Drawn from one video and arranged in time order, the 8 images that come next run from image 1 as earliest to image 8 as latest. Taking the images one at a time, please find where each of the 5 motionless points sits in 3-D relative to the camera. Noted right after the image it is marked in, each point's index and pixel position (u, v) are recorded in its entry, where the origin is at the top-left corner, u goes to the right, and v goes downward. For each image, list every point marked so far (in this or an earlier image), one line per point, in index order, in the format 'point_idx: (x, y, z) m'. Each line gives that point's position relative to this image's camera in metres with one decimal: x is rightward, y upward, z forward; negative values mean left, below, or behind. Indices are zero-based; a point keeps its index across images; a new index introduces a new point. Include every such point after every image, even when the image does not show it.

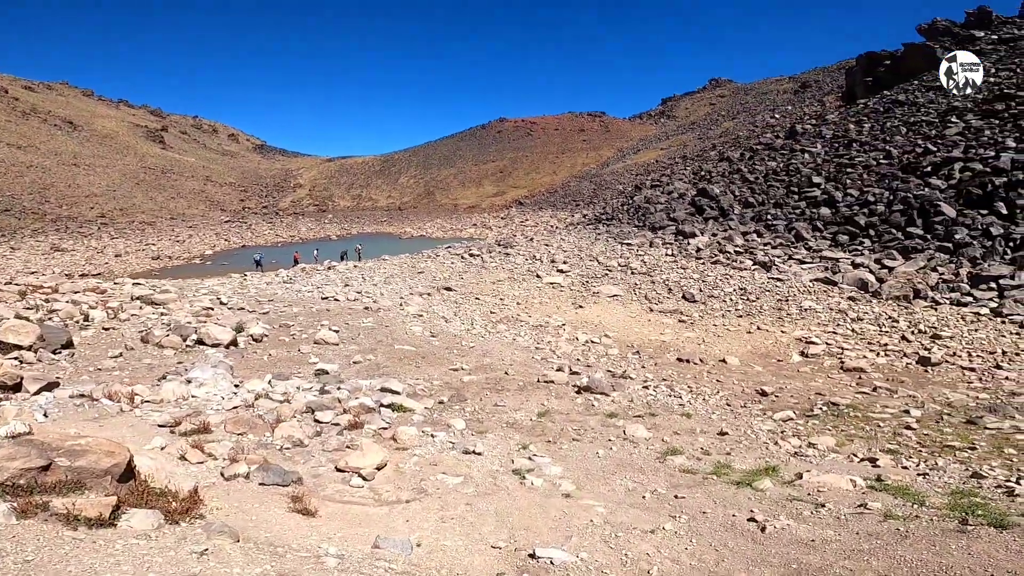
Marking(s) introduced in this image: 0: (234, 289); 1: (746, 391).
0: (-8.4, -0.1, +16.7) m
1: (+3.8, -1.7, +9.0) m
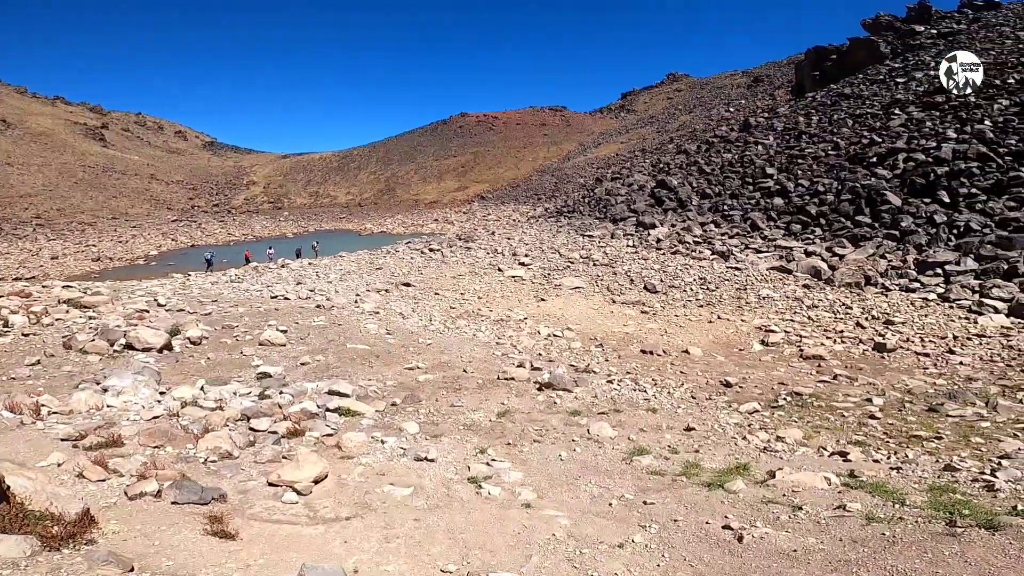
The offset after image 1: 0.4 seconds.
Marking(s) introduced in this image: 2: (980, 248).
0: (-9.5, -0.1, +15.7) m
1: (+3.2, -1.5, +8.8) m
2: (+12.7, +1.1, +14.9) m
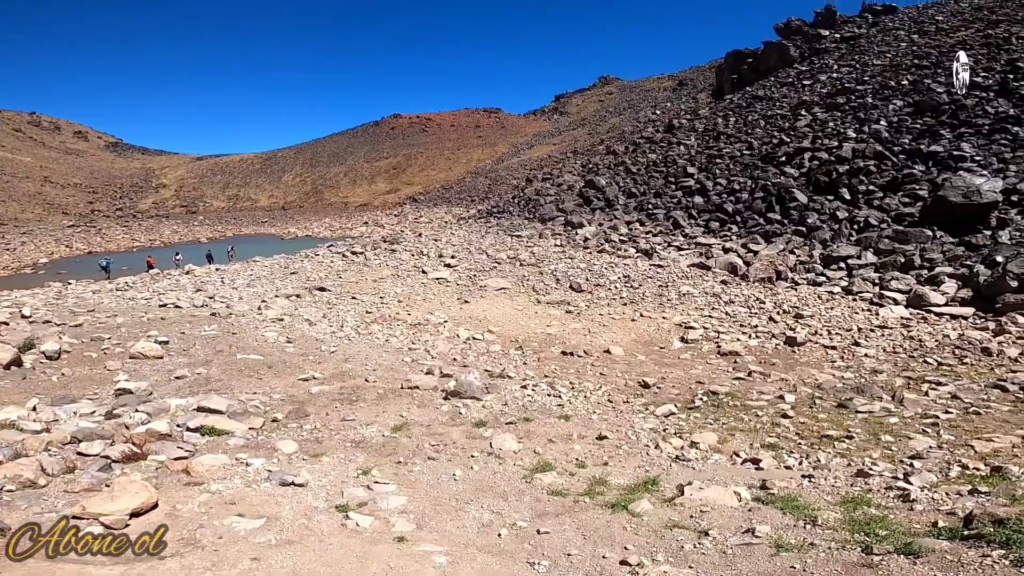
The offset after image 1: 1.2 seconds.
0: (-11.6, -0.3, +13.8) m
1: (+1.8, -1.5, +8.5) m
2: (+10.5, +1.3, +15.6) m
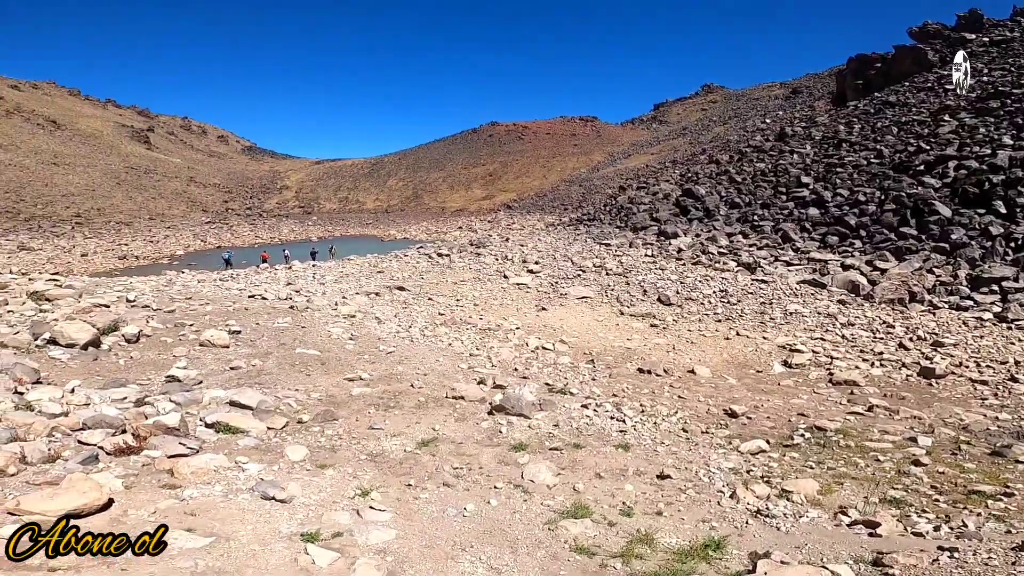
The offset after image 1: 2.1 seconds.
0: (-9.6, 0.0, +14.9) m
1: (+2.6, -1.6, +7.3) m
2: (+12.5, +0.6, +12.9) m
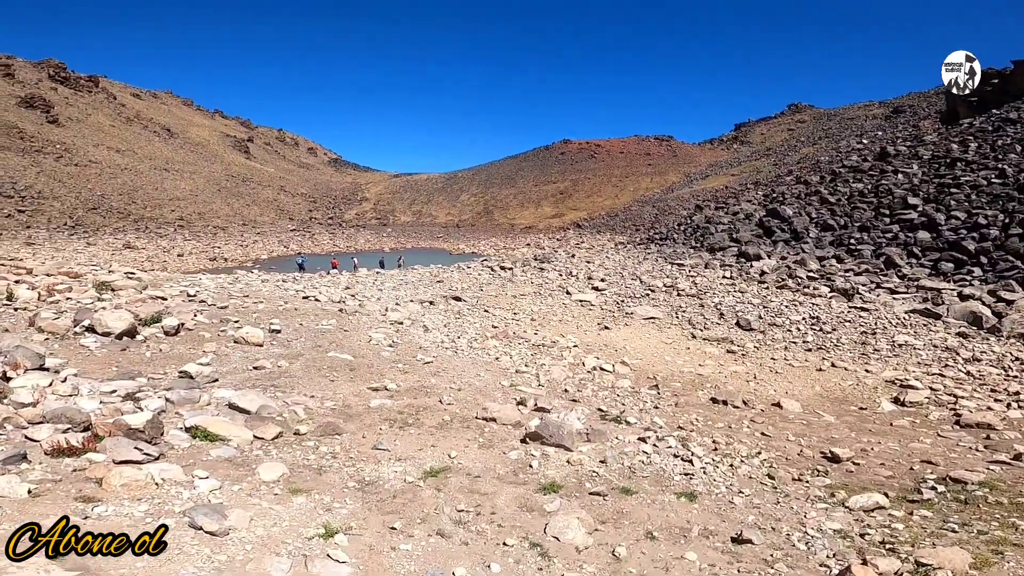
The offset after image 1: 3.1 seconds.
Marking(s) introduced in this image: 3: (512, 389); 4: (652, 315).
0: (-8.0, +0.1, +15.1) m
1: (+3.1, -1.8, +5.9) m
2: (+13.7, -0.3, +10.2) m
3: (0.0, -1.3, +7.1) m
4: (+3.7, -0.7, +14.5) m
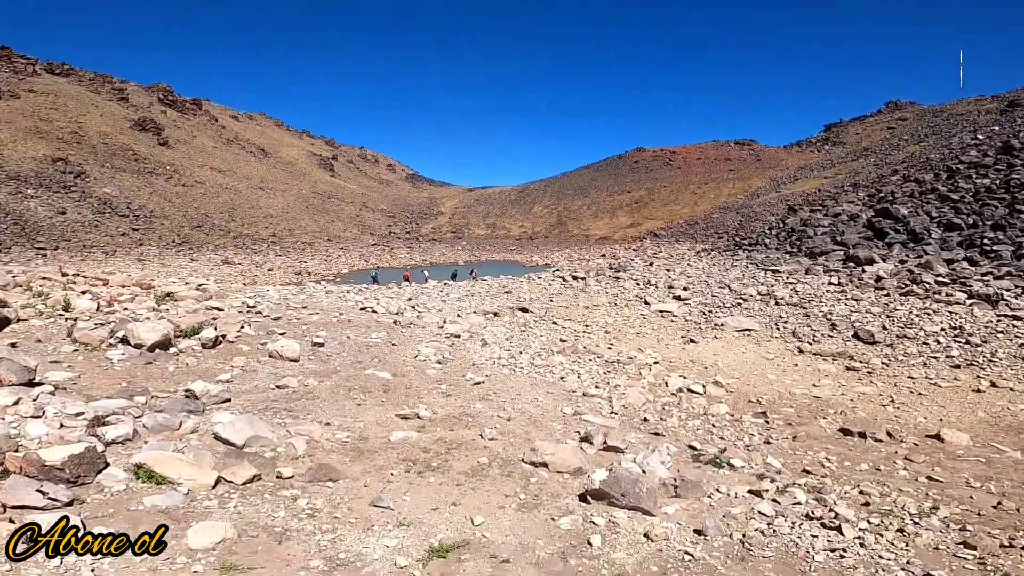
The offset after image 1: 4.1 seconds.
0: (-6.1, -0.2, +14.8) m
1: (+3.6, -1.8, +4.1) m
2: (+14.7, -0.3, +7.0) m
3: (+0.7, -1.4, +5.8) m
4: (+5.4, -0.9, +12.6) m
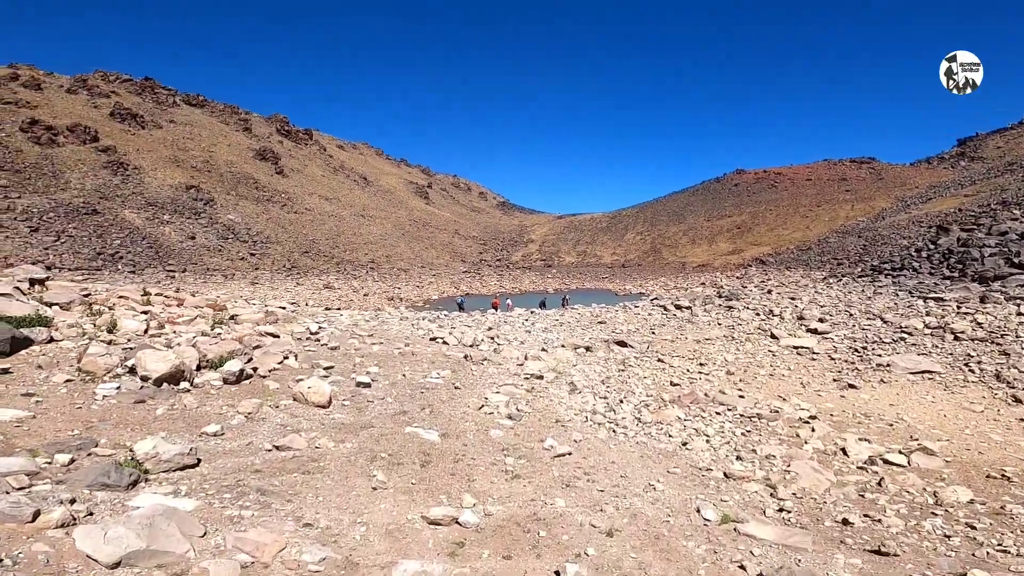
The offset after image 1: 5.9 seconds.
0: (-3.9, -0.8, +13.5) m
1: (+3.9, -1.9, +1.3) m
2: (+15.4, -0.7, +2.4) m
3: (+1.3, -1.5, +3.5) m
4: (+7.1, -1.5, +9.5) m
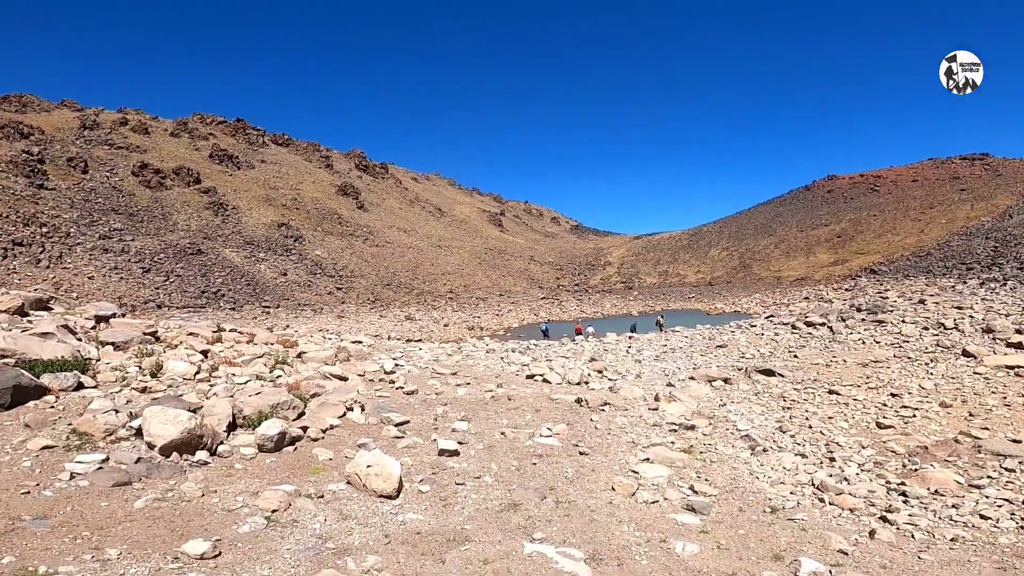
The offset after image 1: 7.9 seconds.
0: (-1.7, -1.4, +11.8) m
1: (+4.4, -1.6, -1.4) m
2: (+15.8, +0.1, -1.8) m
3: (+2.1, -1.4, +1.1) m
4: (+8.7, -1.4, +6.2) m
